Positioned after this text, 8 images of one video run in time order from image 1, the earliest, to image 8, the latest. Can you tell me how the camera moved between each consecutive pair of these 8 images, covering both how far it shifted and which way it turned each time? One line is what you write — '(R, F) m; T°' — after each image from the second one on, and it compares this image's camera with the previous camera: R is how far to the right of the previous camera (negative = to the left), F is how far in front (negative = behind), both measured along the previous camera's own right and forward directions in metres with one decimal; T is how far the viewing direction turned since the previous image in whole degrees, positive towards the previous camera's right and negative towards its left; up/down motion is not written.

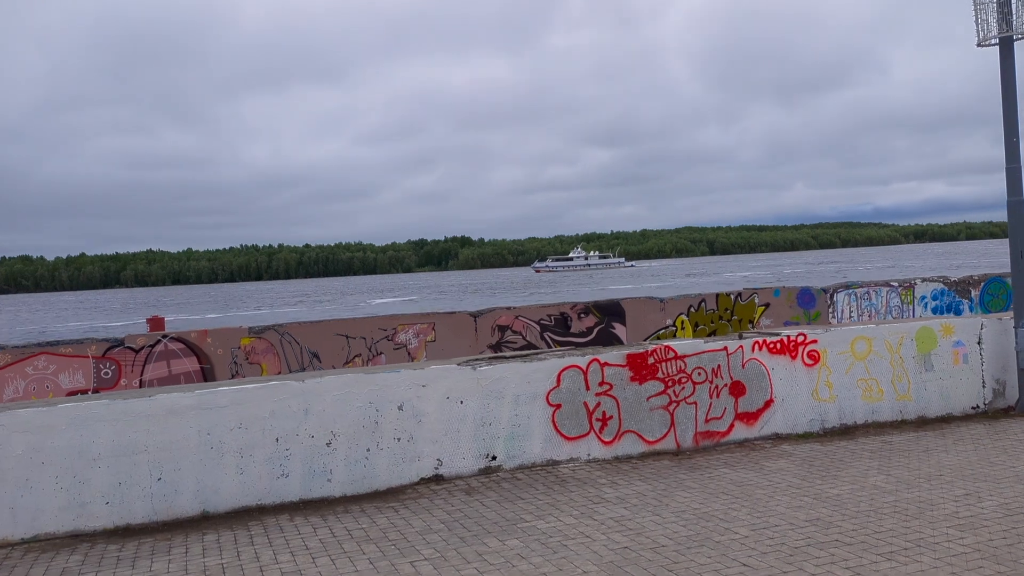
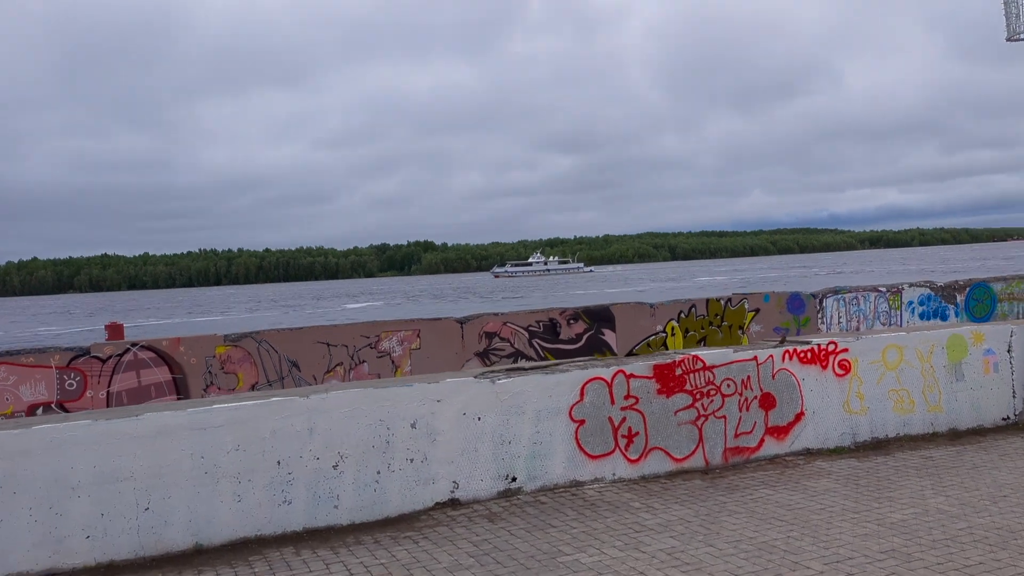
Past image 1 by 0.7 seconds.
(-0.4, +0.6) m; +2°
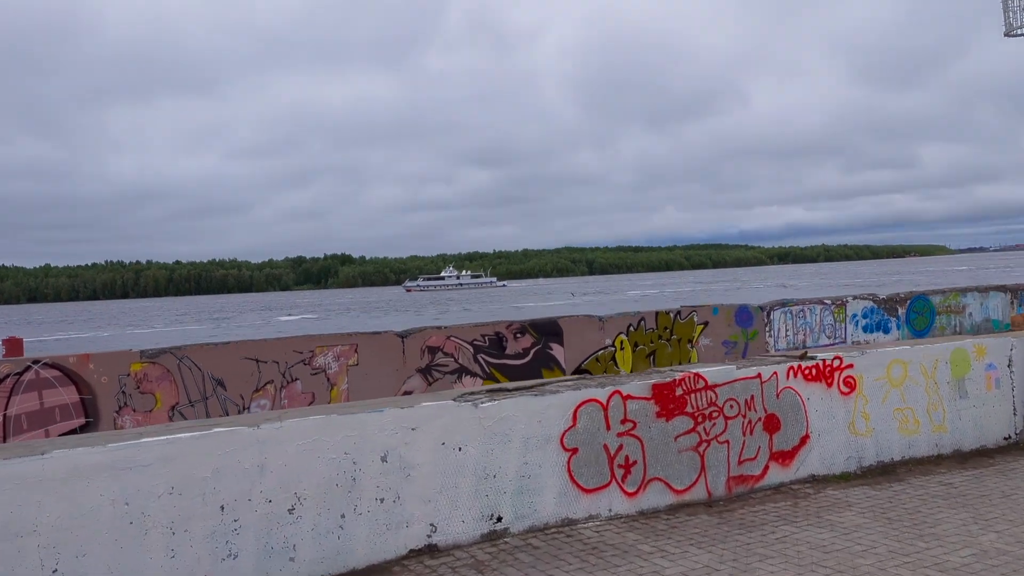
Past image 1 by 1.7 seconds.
(-0.4, +1.0) m; +5°
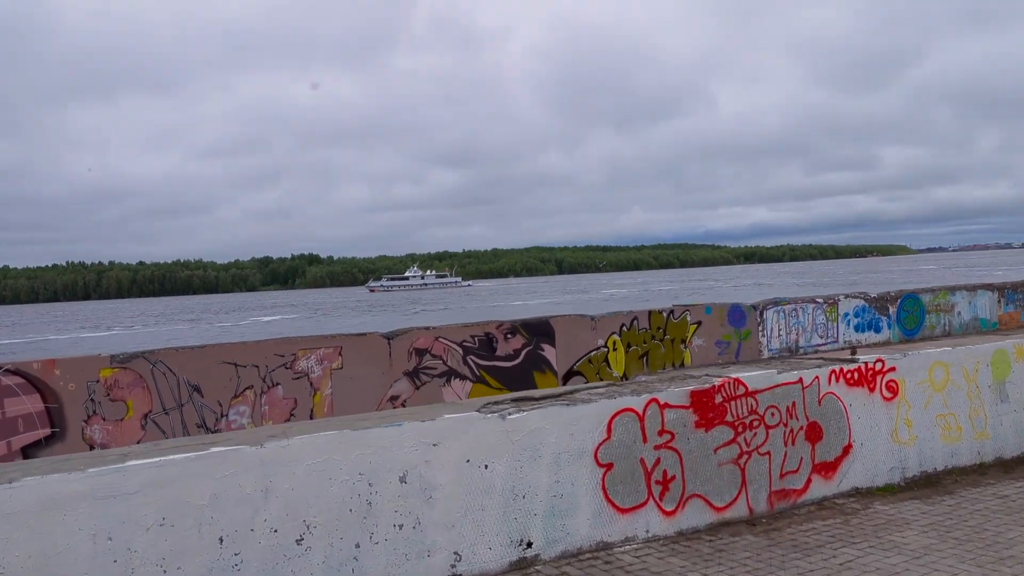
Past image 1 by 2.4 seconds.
(-0.4, +0.6) m; +2°
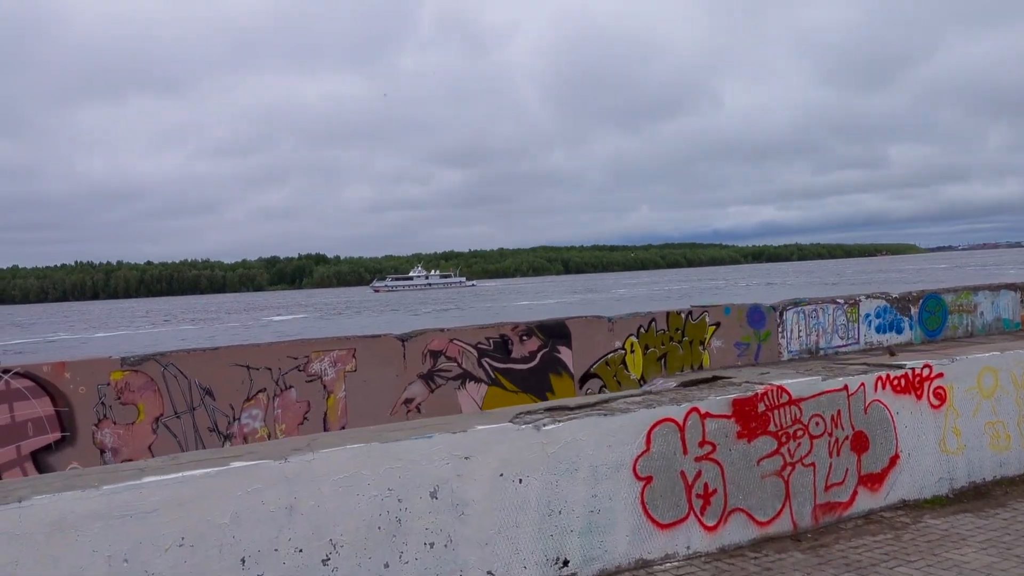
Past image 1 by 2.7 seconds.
(-0.1, +0.3) m; 0°
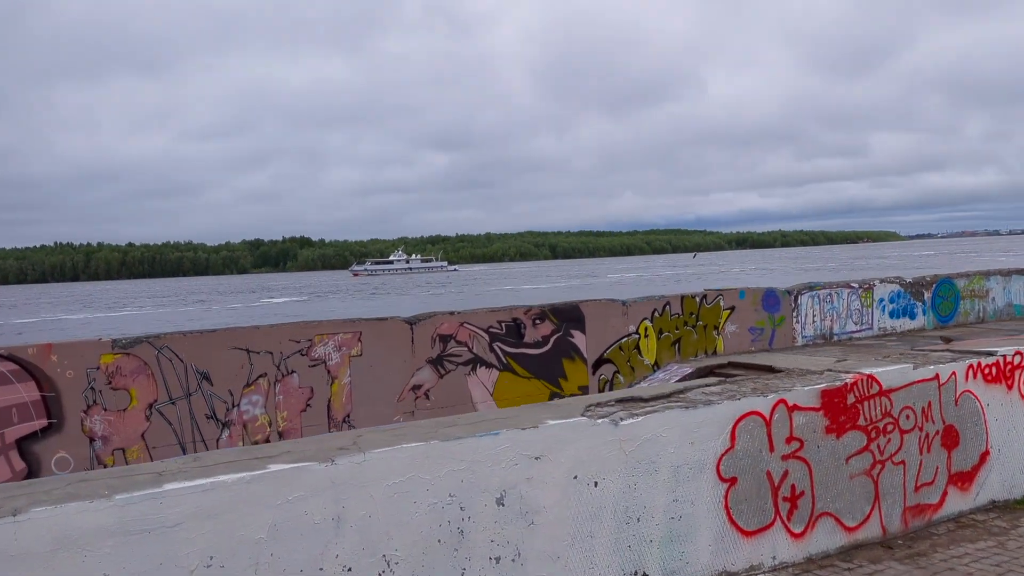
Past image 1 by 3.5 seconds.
(-0.4, +0.7) m; +1°
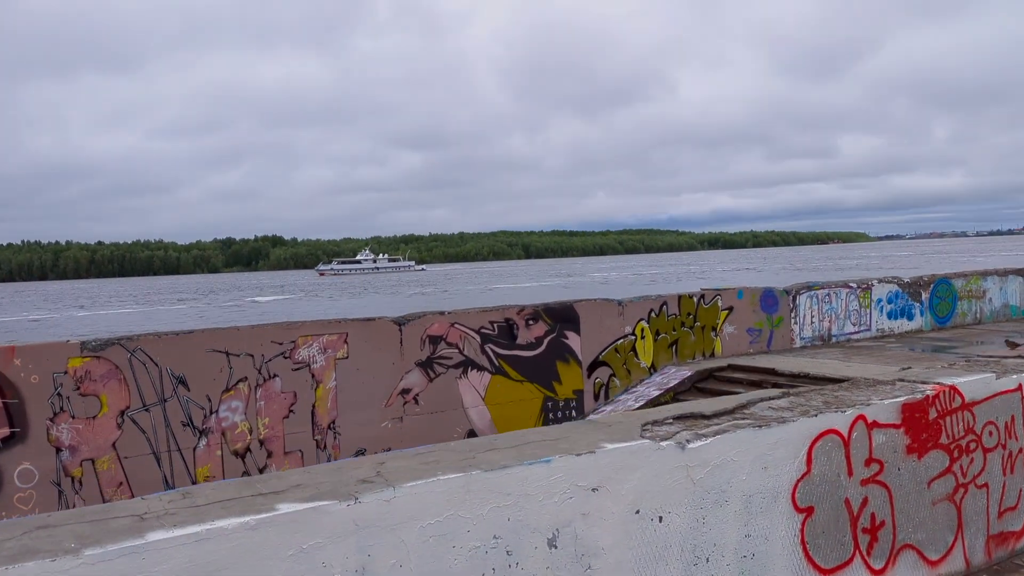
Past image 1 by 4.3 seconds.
(-0.3, +0.7) m; +2°
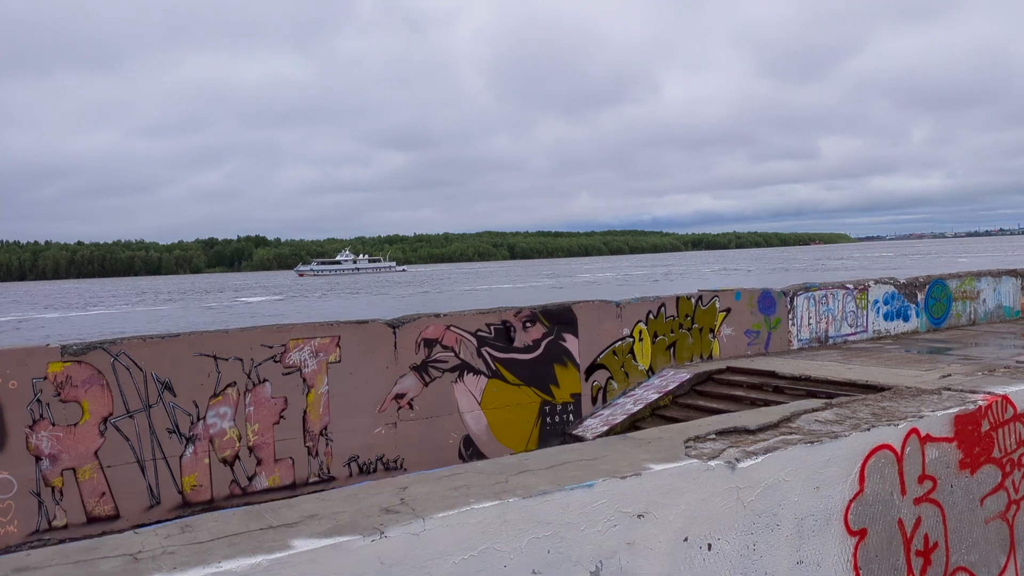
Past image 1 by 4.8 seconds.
(-0.2, +0.3) m; +1°
